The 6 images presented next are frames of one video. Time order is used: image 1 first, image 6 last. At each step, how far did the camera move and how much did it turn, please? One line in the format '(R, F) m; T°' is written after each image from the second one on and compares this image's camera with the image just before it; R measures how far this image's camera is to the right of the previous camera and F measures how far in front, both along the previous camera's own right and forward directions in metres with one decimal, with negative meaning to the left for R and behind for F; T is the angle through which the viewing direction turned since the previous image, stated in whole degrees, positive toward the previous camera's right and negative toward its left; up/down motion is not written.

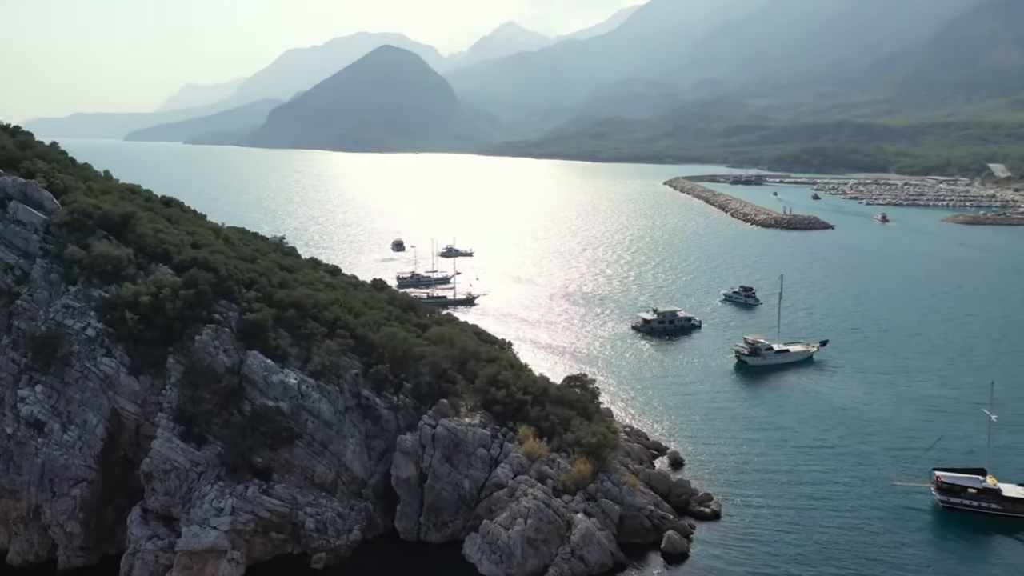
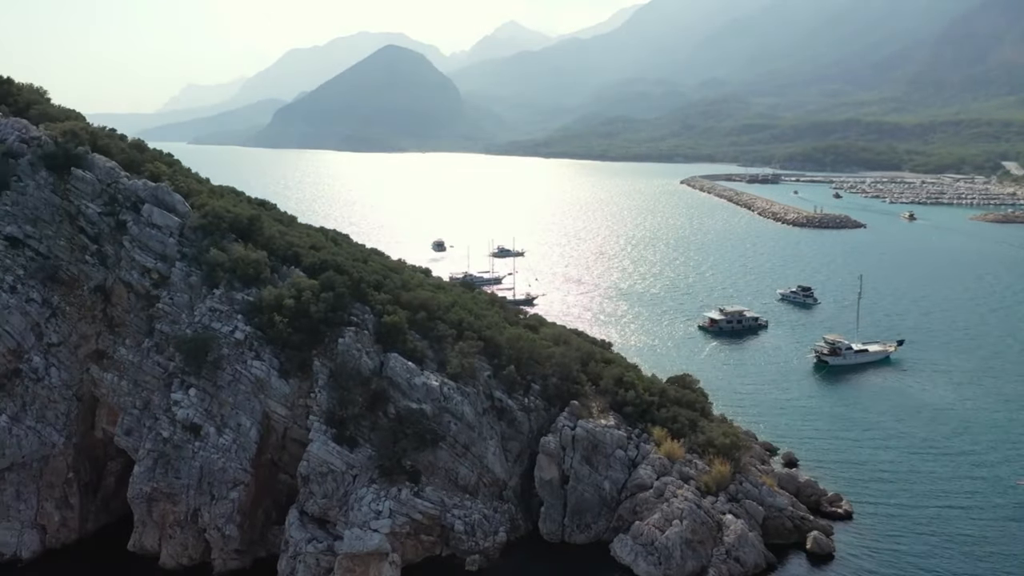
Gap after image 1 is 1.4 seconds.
(-6.3, -0.1) m; 0°
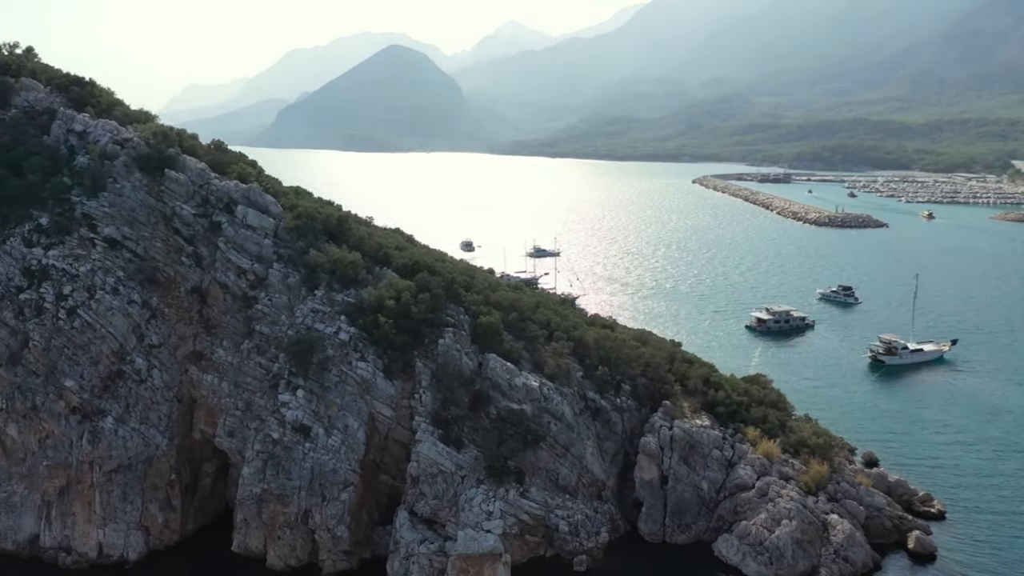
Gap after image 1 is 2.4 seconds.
(-4.4, 0.0) m; 0°
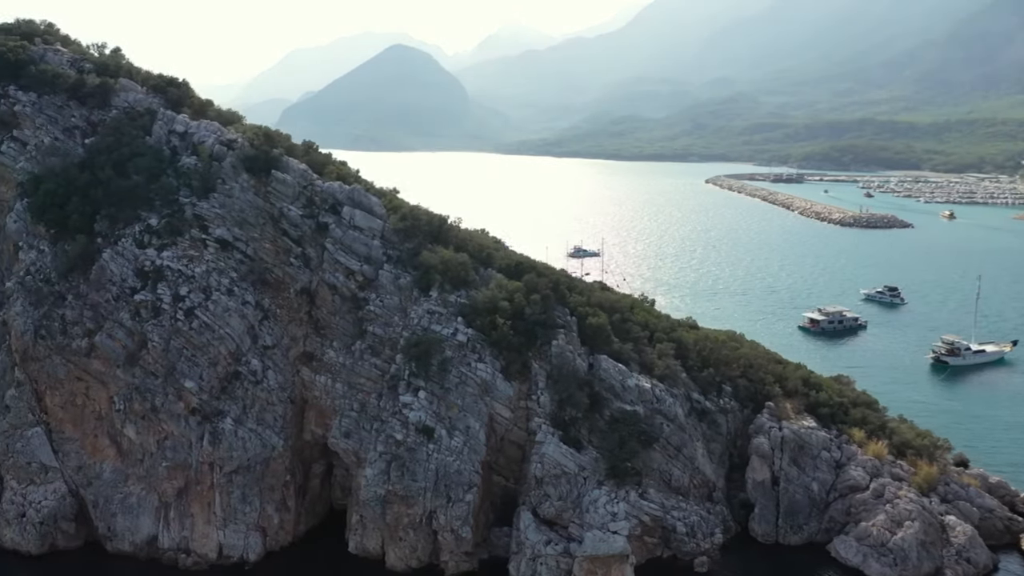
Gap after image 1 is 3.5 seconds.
(-5.1, 0.0) m; 0°
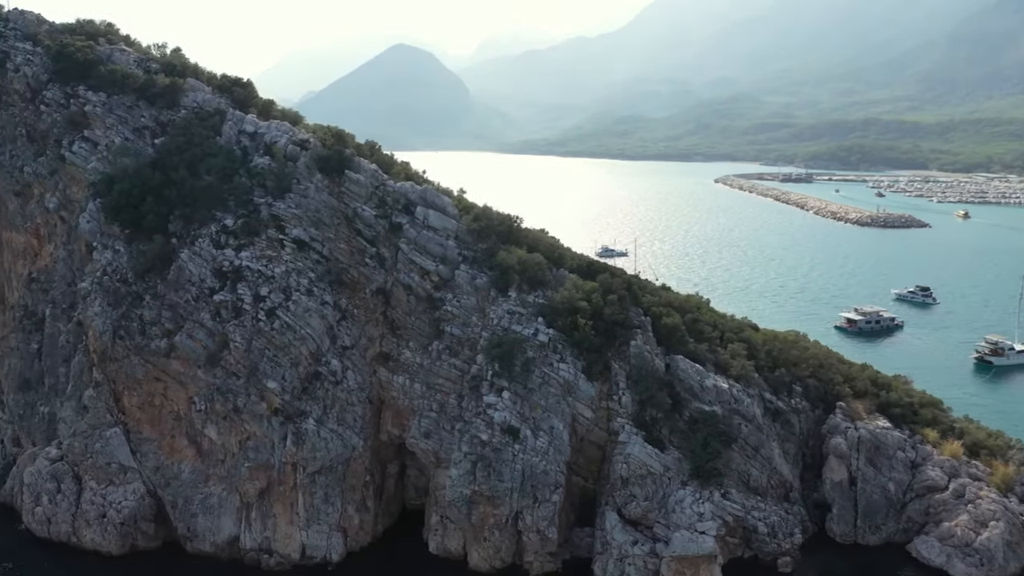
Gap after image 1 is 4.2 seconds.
(-3.5, 0.0) m; 0°
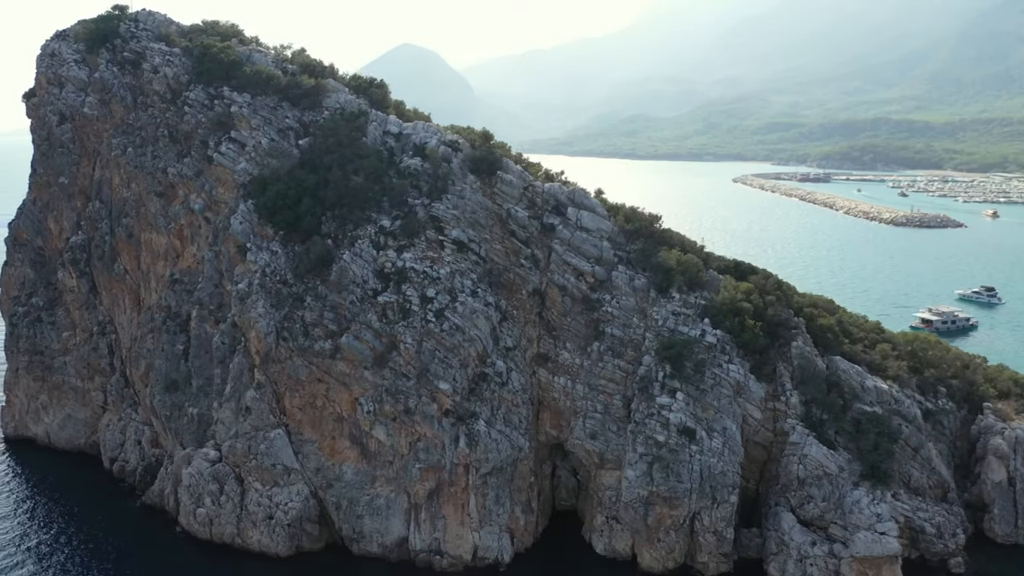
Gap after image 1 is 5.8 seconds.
(-7.2, 0.0) m; 0°
